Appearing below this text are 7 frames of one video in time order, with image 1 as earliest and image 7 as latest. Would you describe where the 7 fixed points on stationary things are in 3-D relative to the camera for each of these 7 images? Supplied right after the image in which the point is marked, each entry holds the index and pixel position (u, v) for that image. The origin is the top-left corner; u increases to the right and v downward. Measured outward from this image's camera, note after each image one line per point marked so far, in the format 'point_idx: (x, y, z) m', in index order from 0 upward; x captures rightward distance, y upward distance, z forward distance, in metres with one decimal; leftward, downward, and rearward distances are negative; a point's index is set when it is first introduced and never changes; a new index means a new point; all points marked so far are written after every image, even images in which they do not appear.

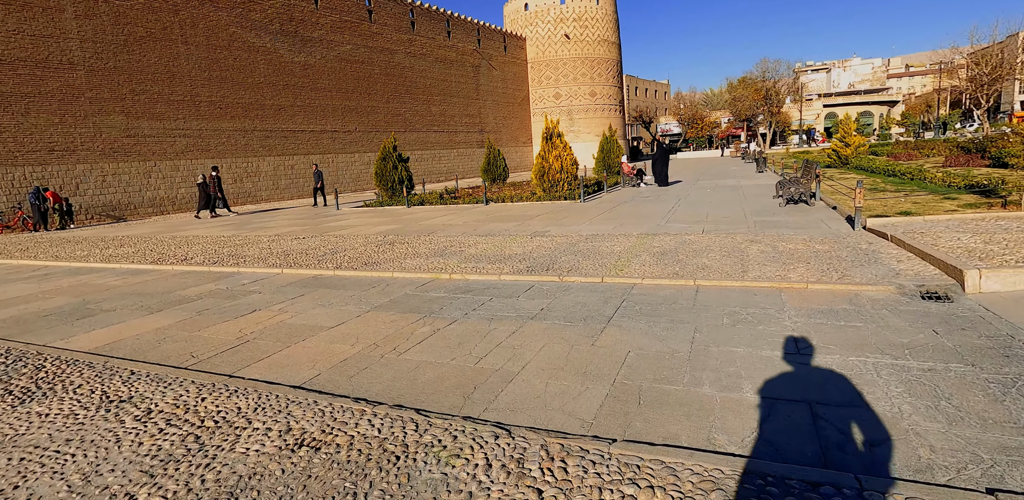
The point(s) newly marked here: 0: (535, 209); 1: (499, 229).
0: (+0.6, +1.0, +13.5) m
1: (-0.2, +0.4, +9.8) m
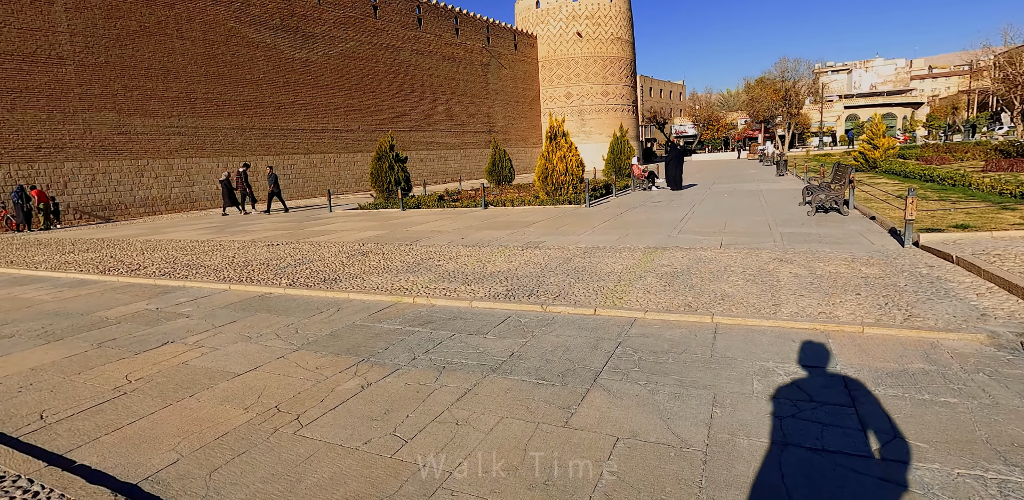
0: (+0.5, +0.8, +12.4) m
1: (-0.4, +0.2, +8.7) m
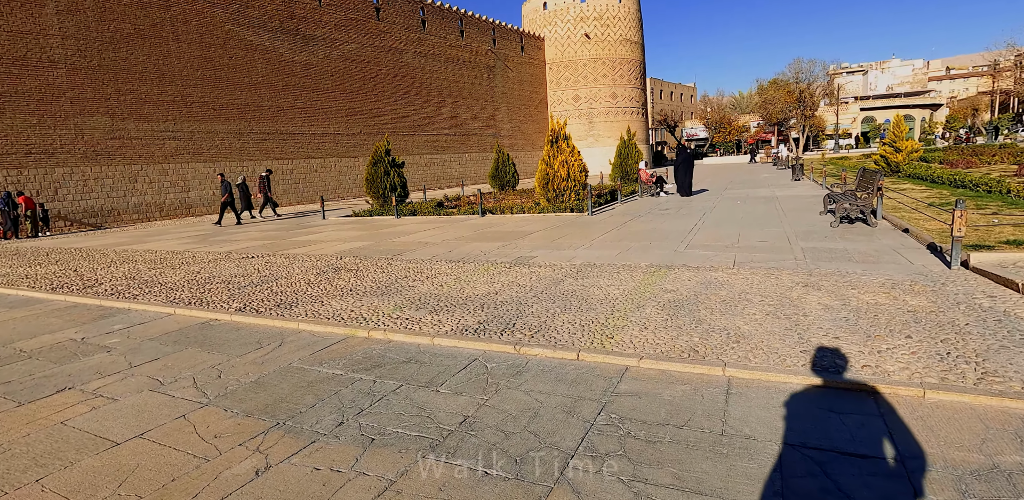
0: (+0.5, +0.6, +11.6) m
1: (-0.5, 0.0, +7.9) m
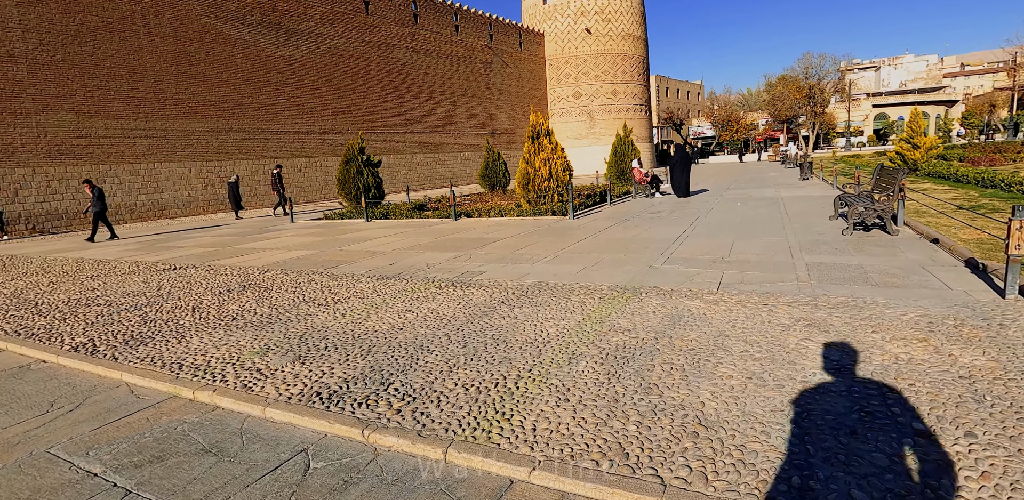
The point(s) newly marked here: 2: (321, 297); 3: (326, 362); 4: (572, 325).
0: (-0.1, +0.4, +10.3) m
1: (-1.2, -0.2, +6.7) m
2: (-2.0, -0.5, +5.3) m
3: (-1.2, -0.7, +3.4) m
4: (+0.4, -0.5, +3.8) m
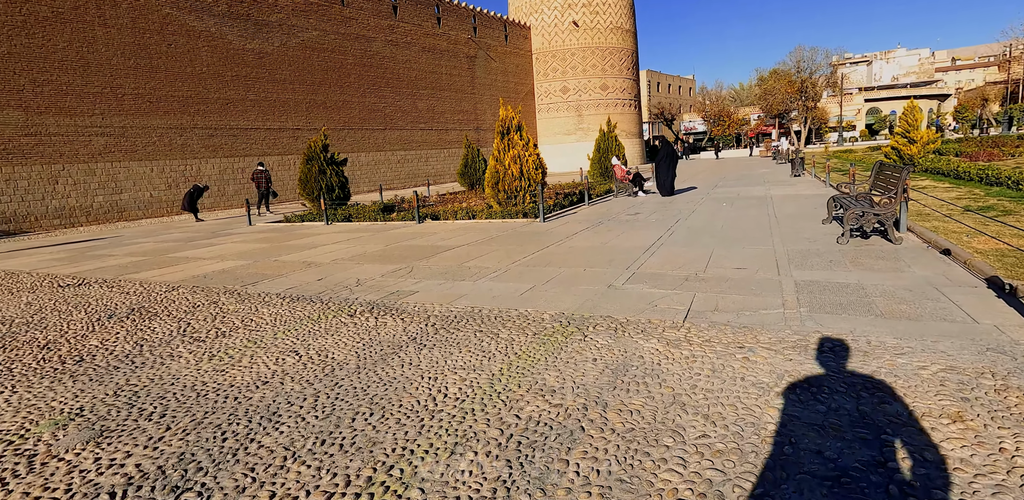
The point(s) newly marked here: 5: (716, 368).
0: (-0.8, +0.3, +9.4) m
1: (-1.8, -0.4, +5.7) m
2: (-2.6, -0.6, +4.4) m
3: (-1.8, -0.9, +2.5) m
4: (-0.2, -0.7, +2.9) m
5: (+1.1, -0.6, +2.8) m
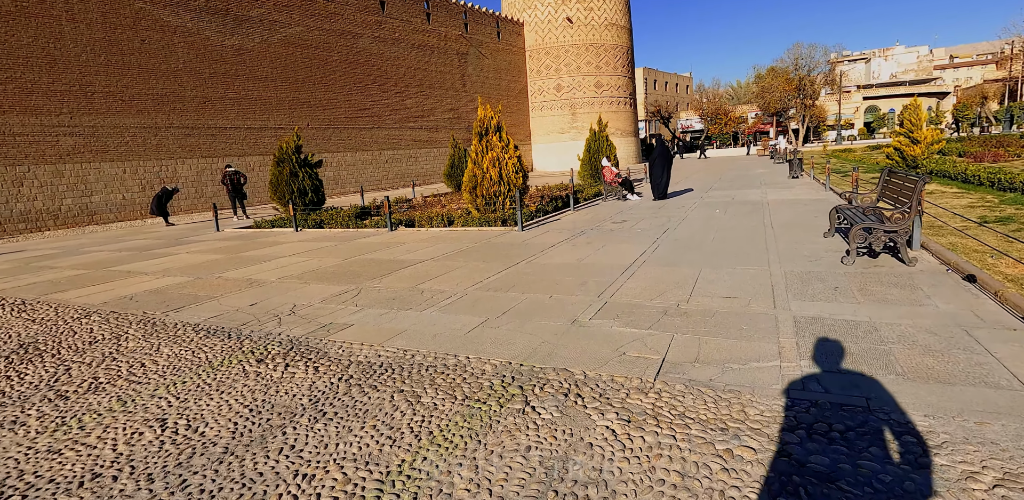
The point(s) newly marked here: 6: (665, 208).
0: (-1.2, +0.1, +8.6) m
1: (-2.2, -0.6, +5.0) m
2: (-3.0, -0.9, +3.6) m
3: (-2.2, -1.1, +1.7) m
4: (-0.6, -0.9, +2.1) m
5: (+0.7, -0.8, +2.0) m
6: (+3.3, +0.9, +11.6) m
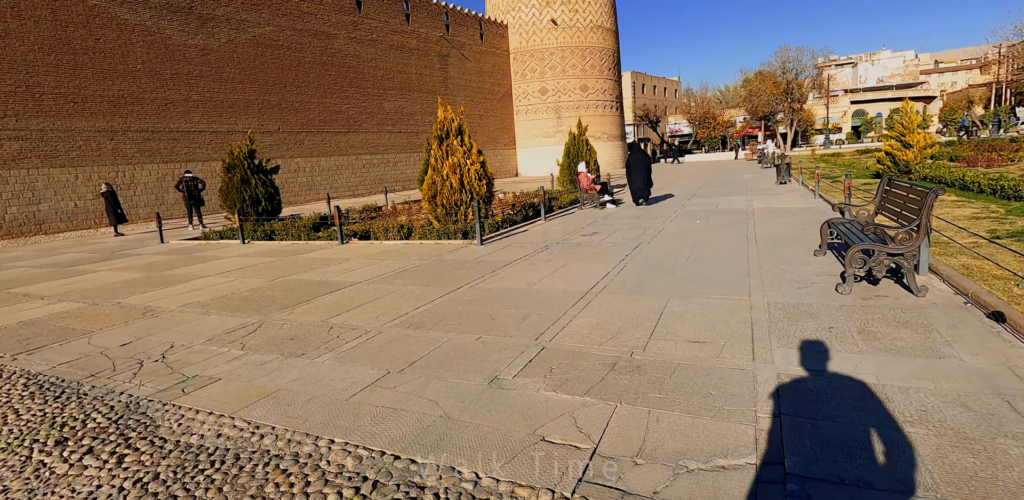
0: (-1.9, -0.1, +7.7) m
1: (-2.8, -0.8, +4.0) m
2: (-3.5, -1.1, +2.7) m
3: (-2.7, -1.3, +0.8) m
4: (-1.1, -1.1, +1.2) m
5: (+0.1, -1.0, +1.1) m
6: (+2.6, +0.7, +10.7) m
